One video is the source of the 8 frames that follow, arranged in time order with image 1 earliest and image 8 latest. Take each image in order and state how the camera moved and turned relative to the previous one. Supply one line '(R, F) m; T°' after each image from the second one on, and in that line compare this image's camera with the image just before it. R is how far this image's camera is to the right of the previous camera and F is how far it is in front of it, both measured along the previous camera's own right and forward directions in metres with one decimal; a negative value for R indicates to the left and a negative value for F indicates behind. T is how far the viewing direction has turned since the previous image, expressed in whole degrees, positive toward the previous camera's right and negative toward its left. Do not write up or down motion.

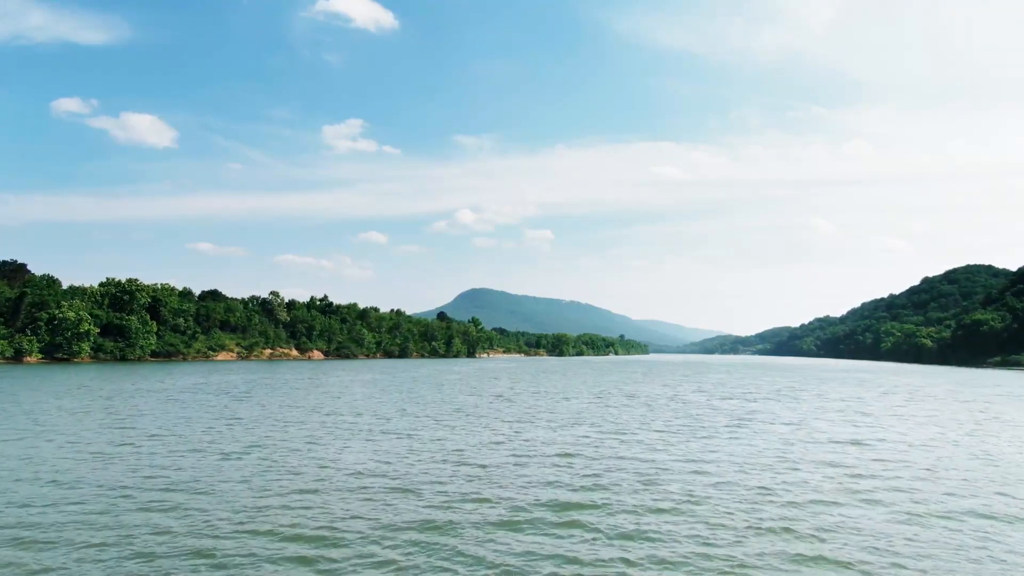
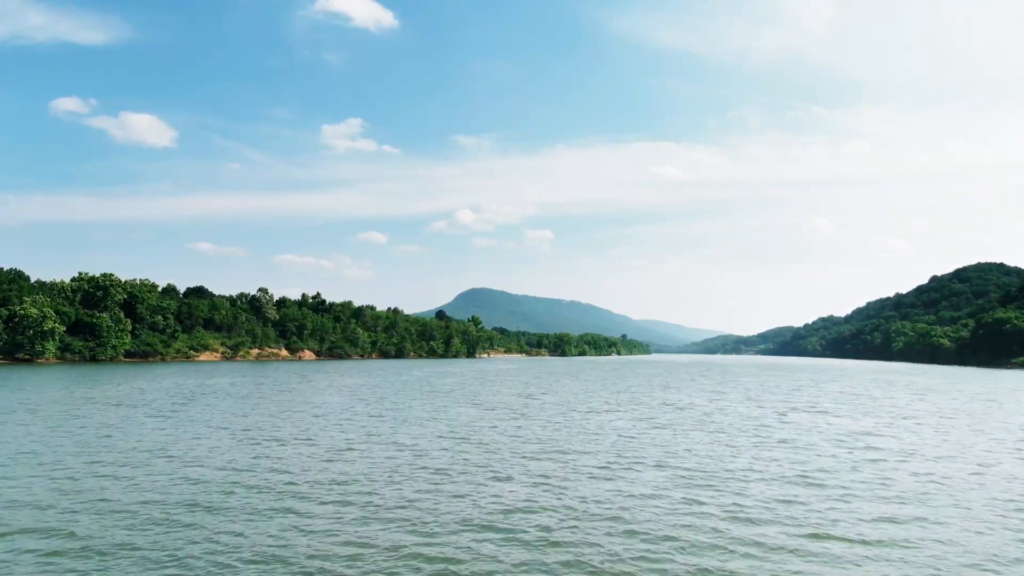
(-0.6, +9.8) m; 0°
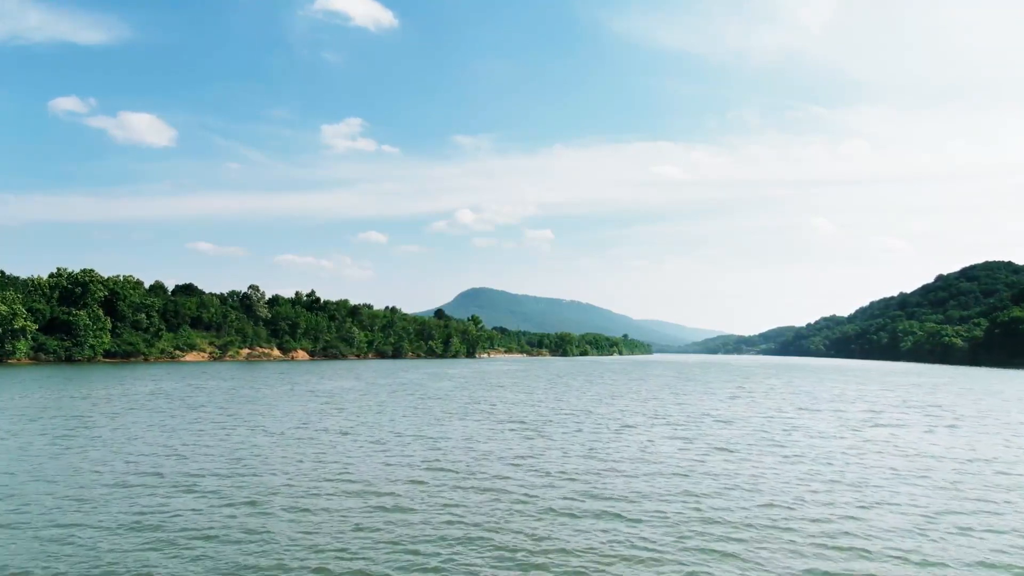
(-0.4, +6.8) m; 0°
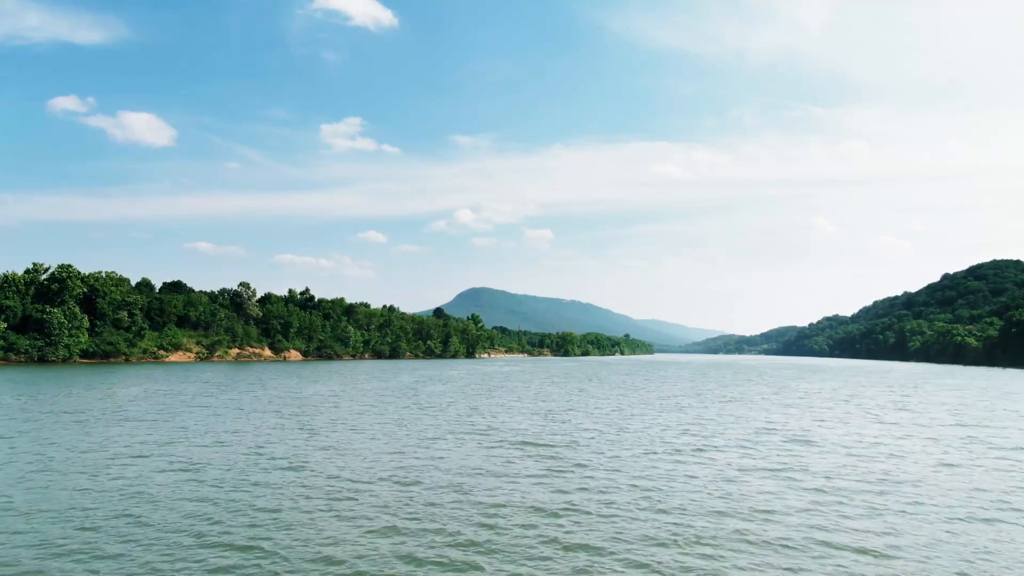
(-0.5, +6.9) m; 0°
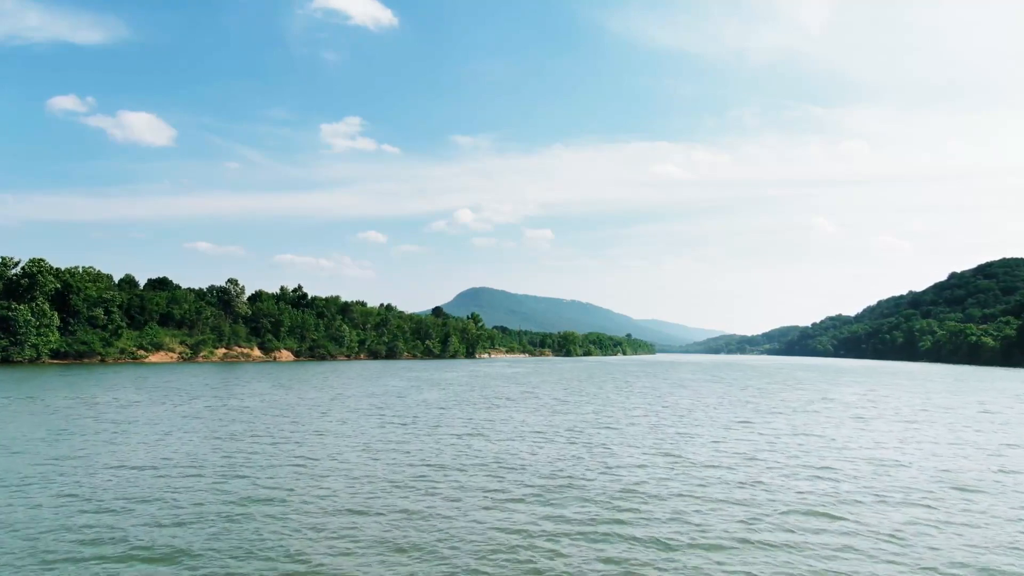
(-0.5, +7.9) m; 0°
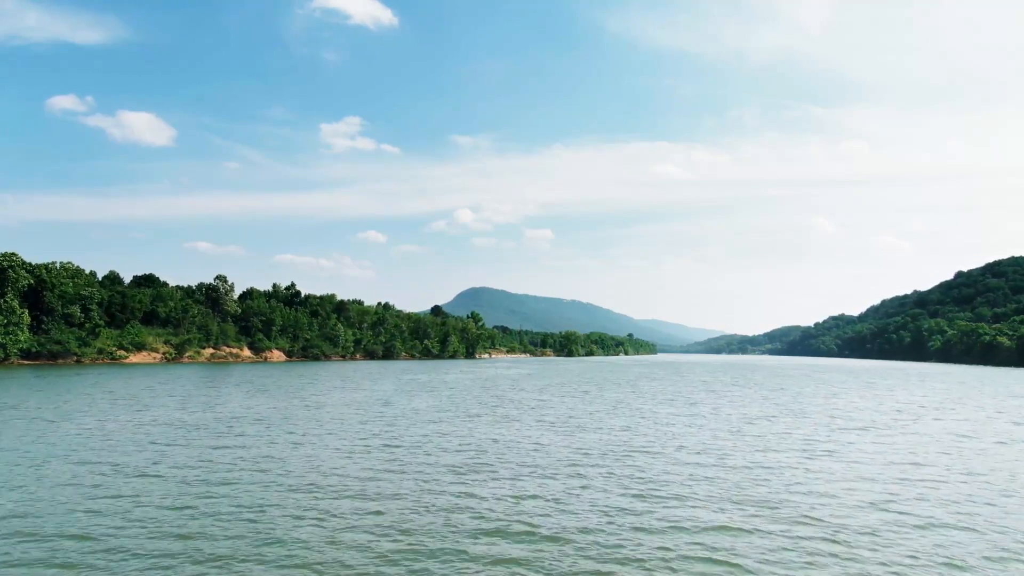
(-0.5, +6.8) m; 0°
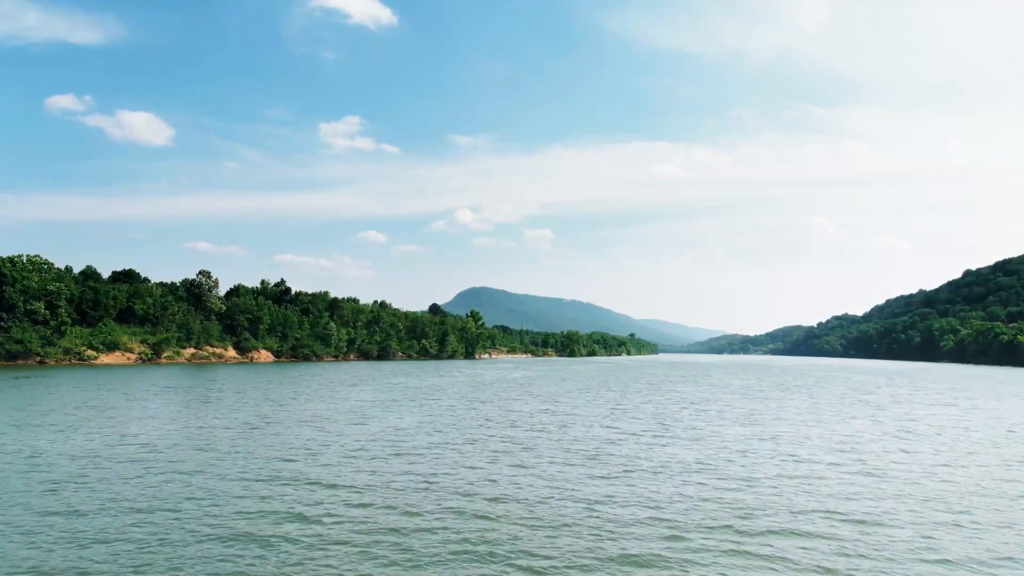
(-0.5, +8.9) m; 0°
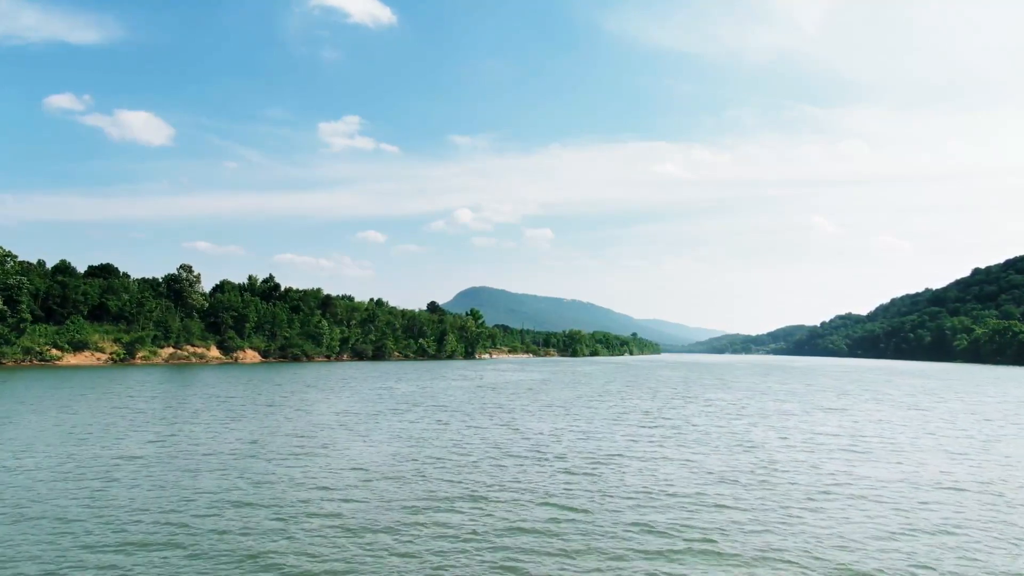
(-0.6, +8.9) m; 0°
